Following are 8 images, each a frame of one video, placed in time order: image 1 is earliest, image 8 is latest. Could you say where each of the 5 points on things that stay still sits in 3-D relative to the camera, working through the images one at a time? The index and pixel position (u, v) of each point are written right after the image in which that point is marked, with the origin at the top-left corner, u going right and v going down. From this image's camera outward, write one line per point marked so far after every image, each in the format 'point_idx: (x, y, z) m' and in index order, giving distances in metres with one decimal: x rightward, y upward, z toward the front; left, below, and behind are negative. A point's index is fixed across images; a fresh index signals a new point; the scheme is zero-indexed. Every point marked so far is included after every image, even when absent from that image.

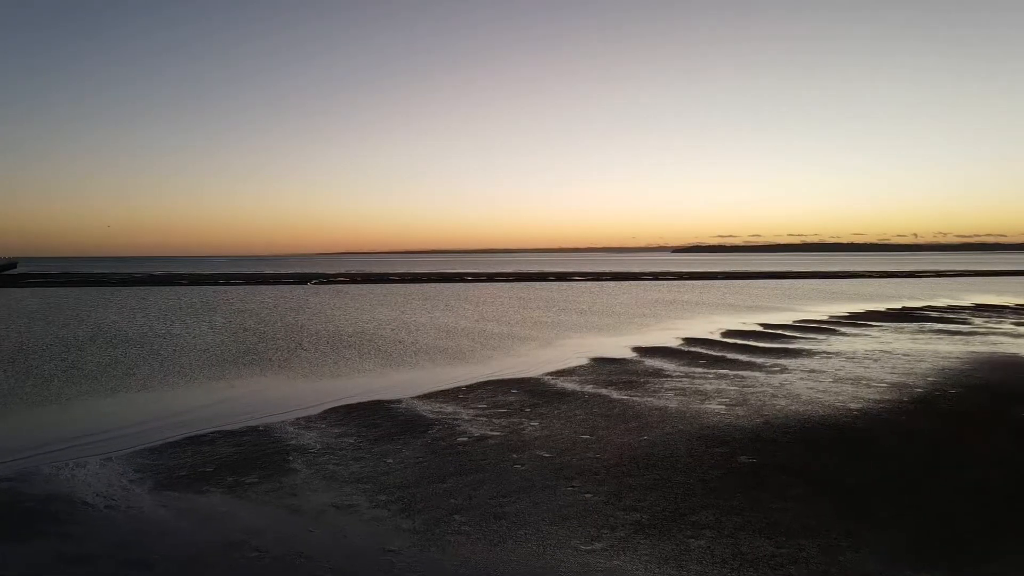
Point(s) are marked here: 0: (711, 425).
0: (+3.6, -2.5, +10.6) m
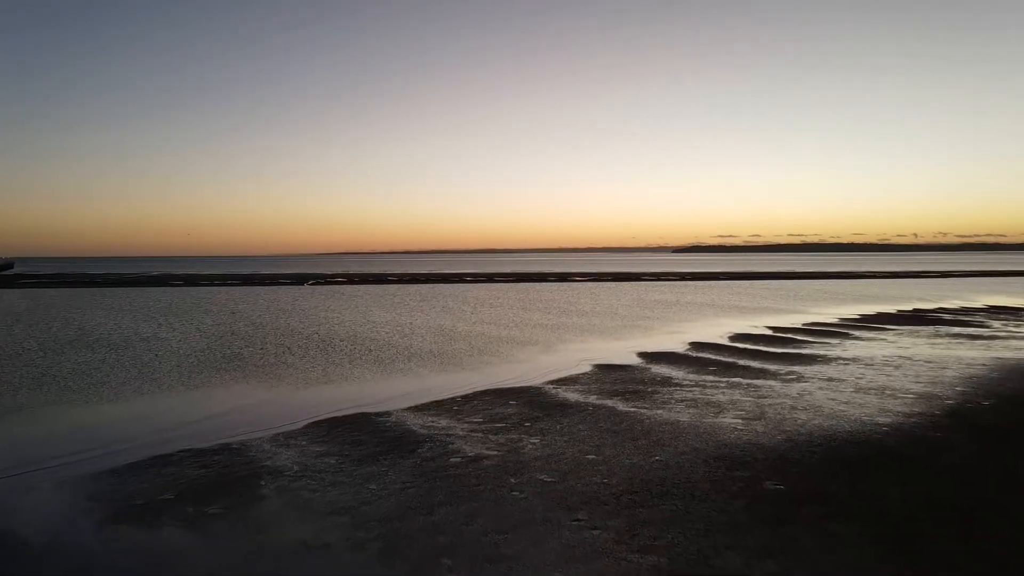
0: (+3.6, -2.6, +9.6) m
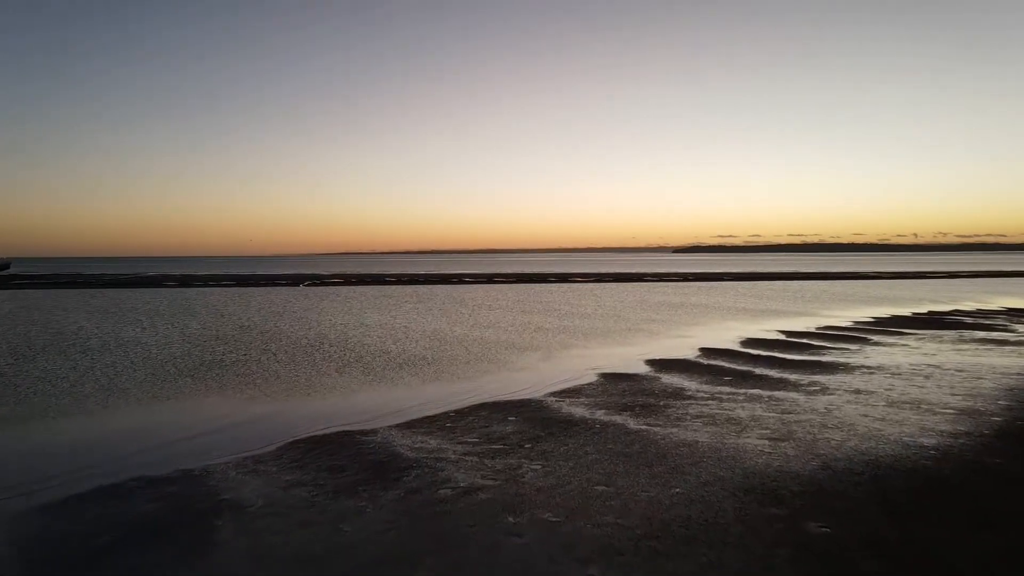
0: (+3.5, -2.6, +8.5) m
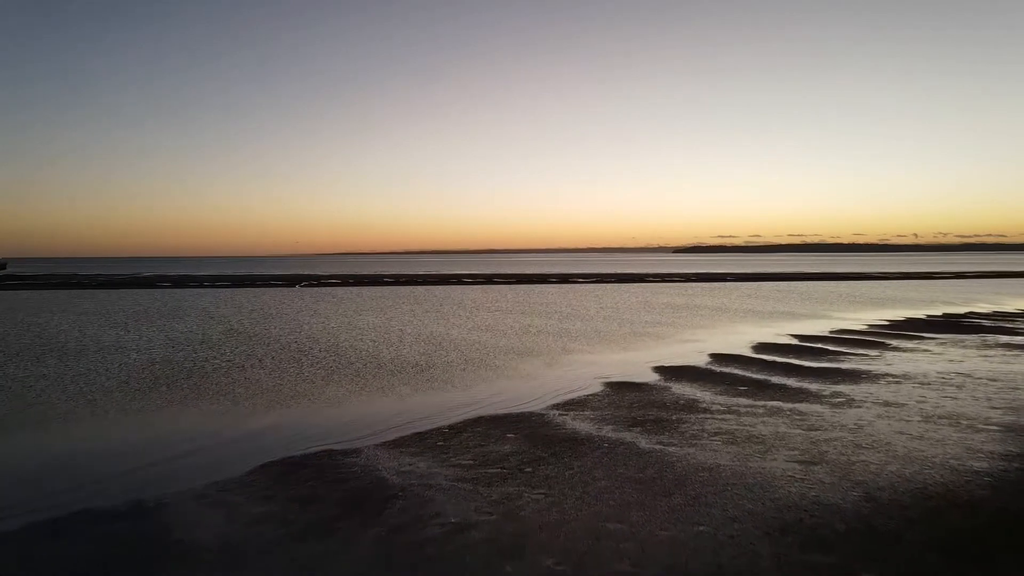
0: (+3.5, -2.7, +7.4) m
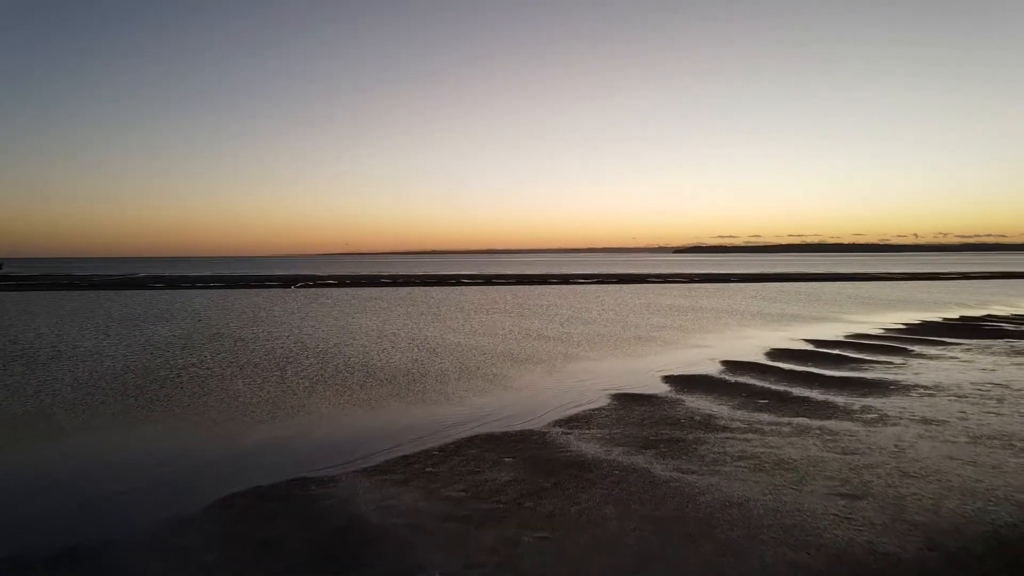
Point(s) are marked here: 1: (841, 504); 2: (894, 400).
0: (+3.5, -2.8, +6.2) m
1: (+4.2, -2.7, +7.4) m
2: (+8.3, -2.4, +12.7) m
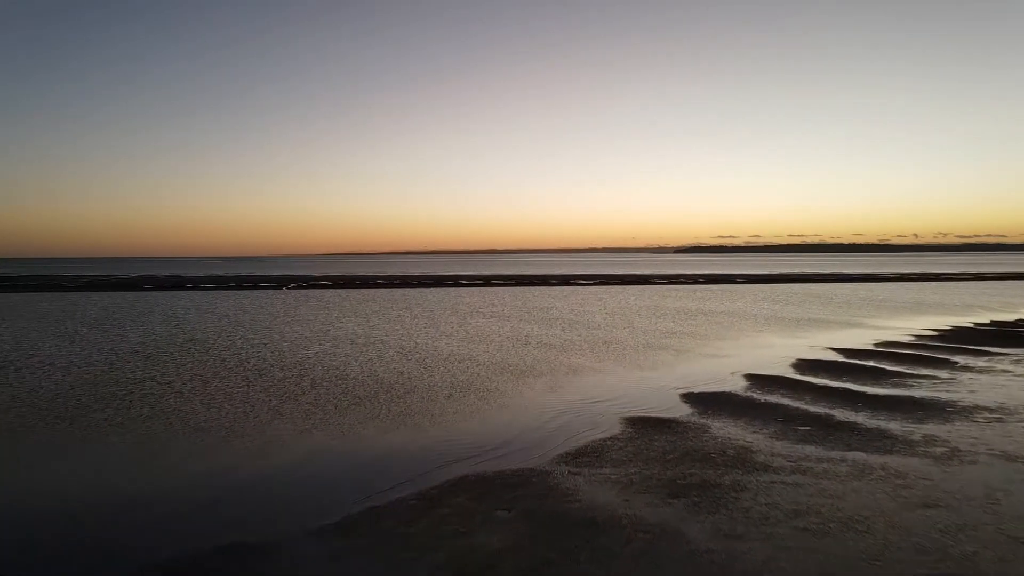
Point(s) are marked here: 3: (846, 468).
0: (+3.4, -2.9, +4.3) m
1: (+4.1, -2.9, +5.5) m
2: (+8.2, -2.6, +10.8) m
3: (+5.1, -2.7, +8.9) m
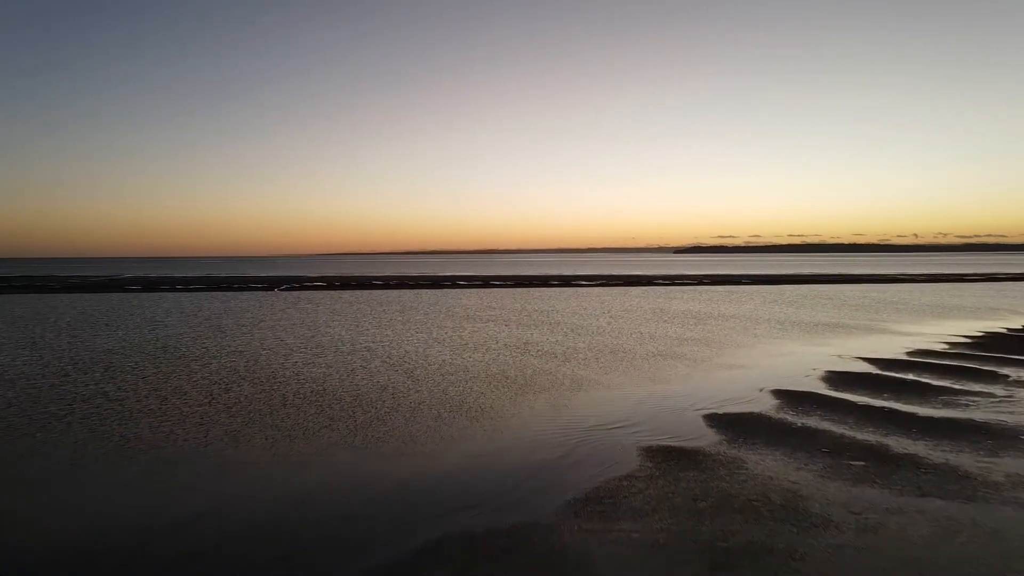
0: (+3.4, -3.0, +2.5) m
1: (+4.1, -3.0, +3.7) m
2: (+8.2, -2.7, +9.0) m
3: (+5.0, -2.8, +7.1) m
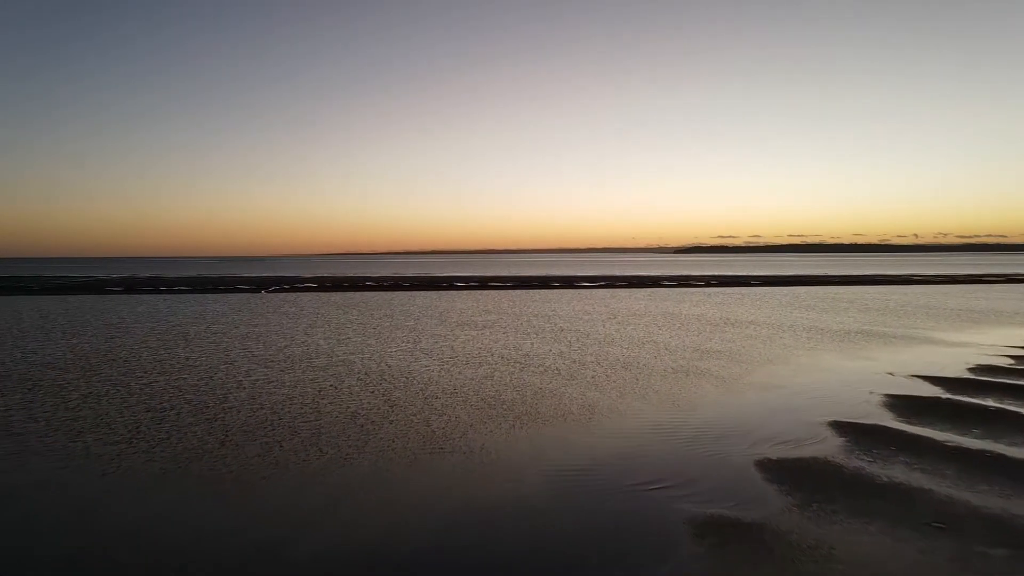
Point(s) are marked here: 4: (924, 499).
0: (+3.3, -3.2, -0.2) m
1: (+4.0, -3.1, +1.0) m
2: (+8.1, -2.8, +6.3) m
3: (+5.0, -3.0, +4.4) m
4: (+5.5, -2.8, +7.8) m
